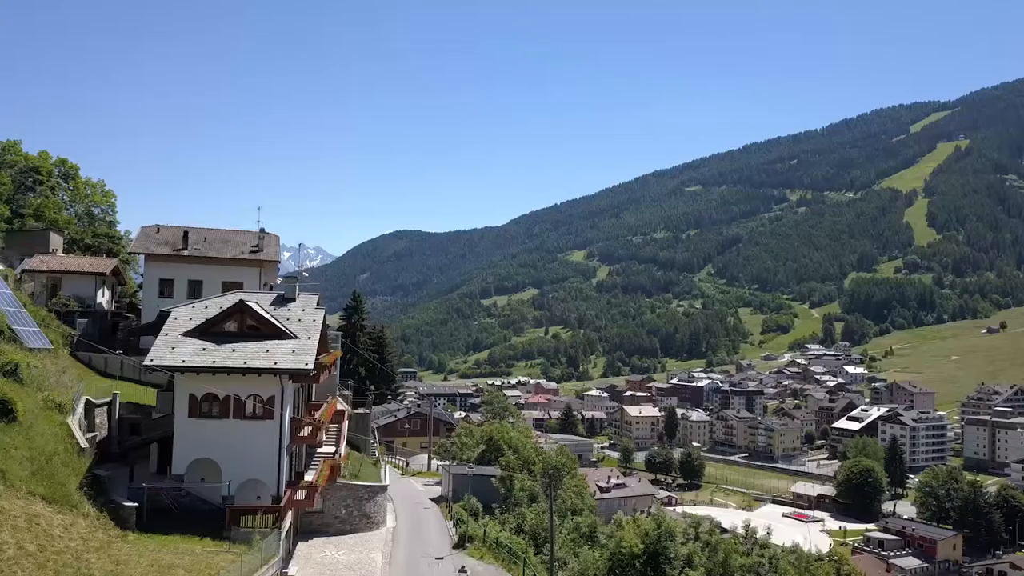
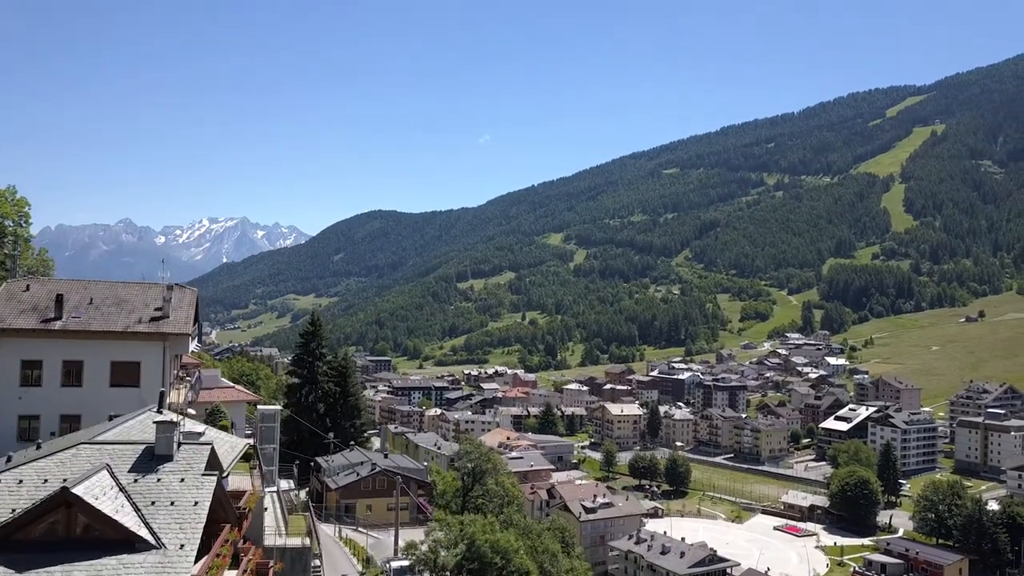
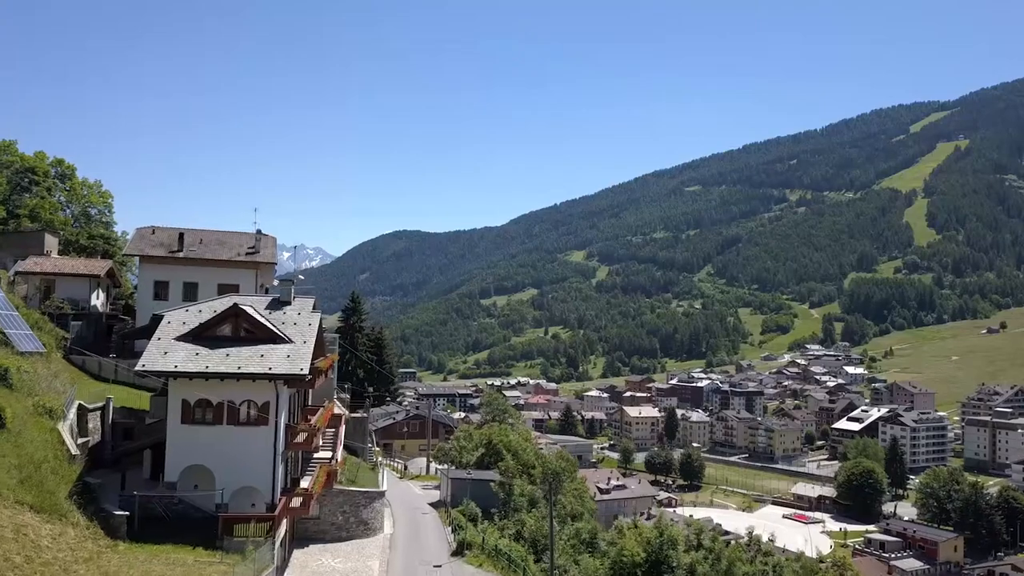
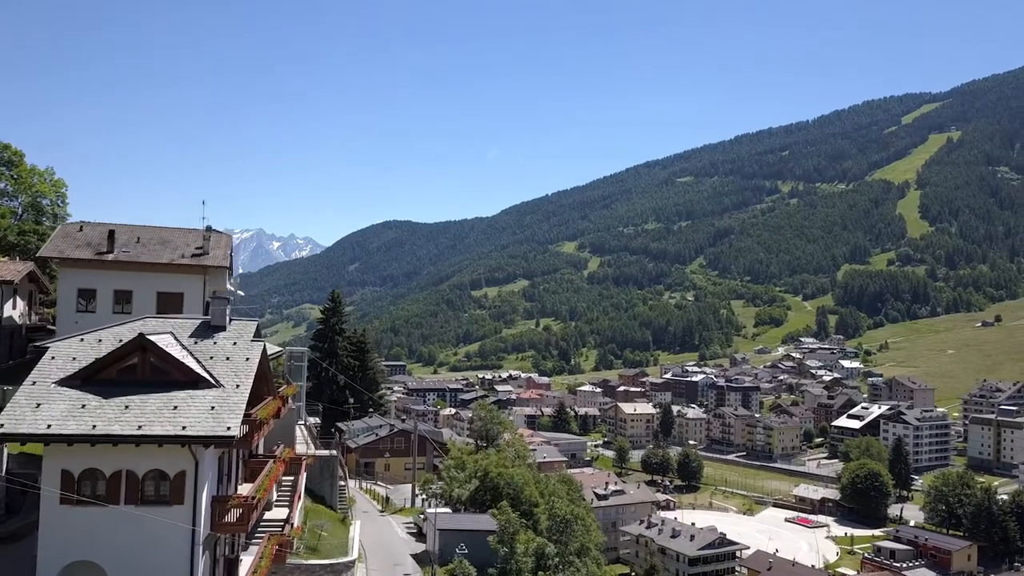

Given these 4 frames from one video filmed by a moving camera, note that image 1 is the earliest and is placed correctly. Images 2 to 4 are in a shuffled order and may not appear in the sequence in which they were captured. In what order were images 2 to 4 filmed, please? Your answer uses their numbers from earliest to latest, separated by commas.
3, 4, 2
